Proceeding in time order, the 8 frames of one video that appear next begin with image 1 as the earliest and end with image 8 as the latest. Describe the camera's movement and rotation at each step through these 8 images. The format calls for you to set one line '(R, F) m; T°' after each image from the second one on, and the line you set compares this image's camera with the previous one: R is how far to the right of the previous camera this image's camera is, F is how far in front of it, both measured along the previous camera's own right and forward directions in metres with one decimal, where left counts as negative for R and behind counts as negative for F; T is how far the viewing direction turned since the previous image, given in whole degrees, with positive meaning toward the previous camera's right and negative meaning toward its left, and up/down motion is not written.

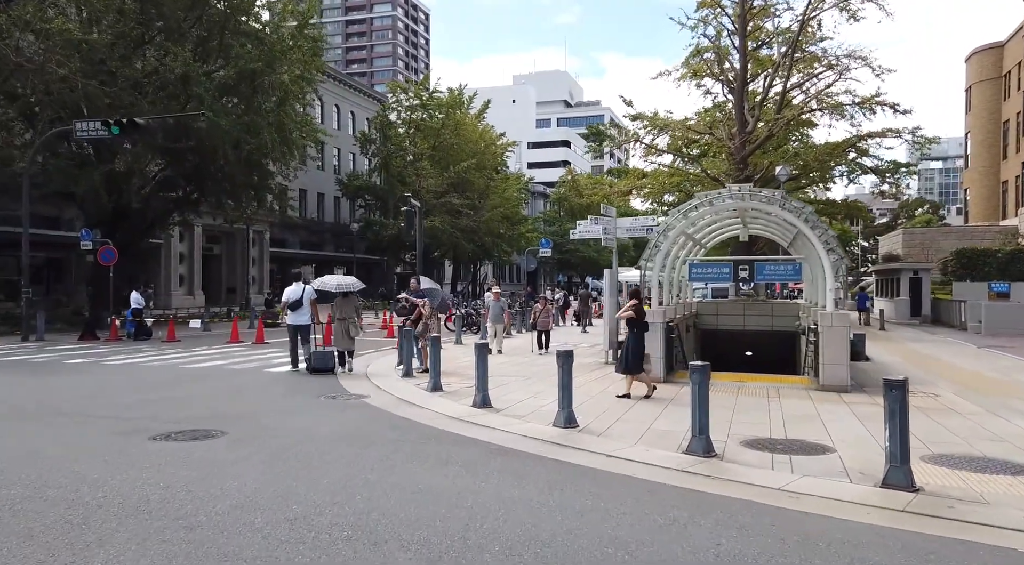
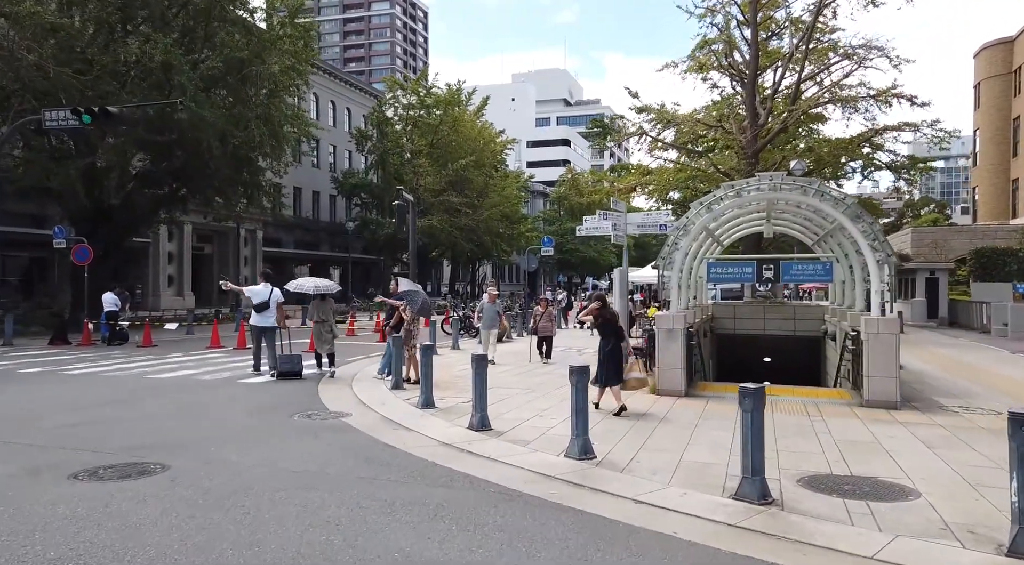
(0.0, +1.4) m; 0°
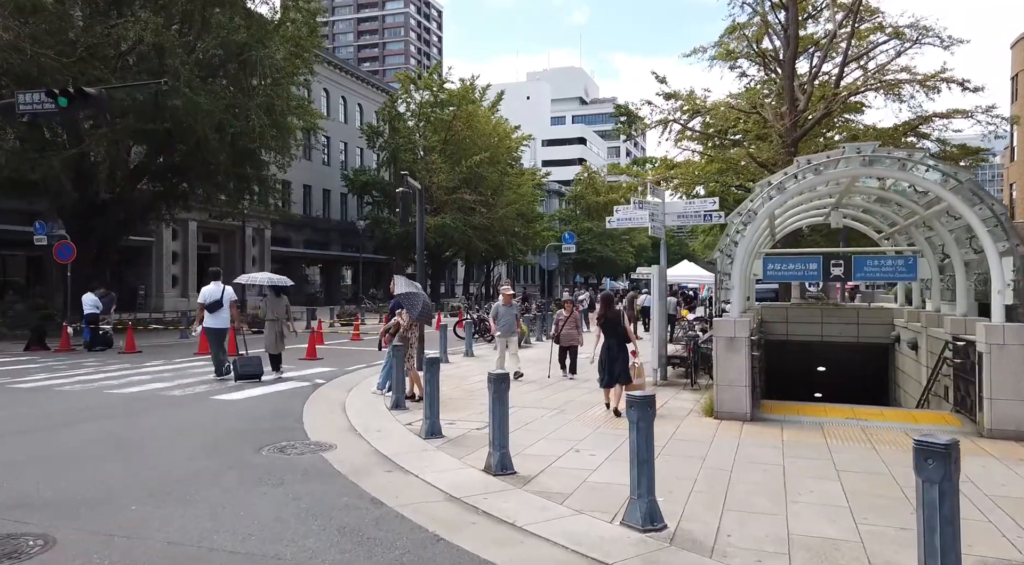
(-0.1, +2.0) m; -1°
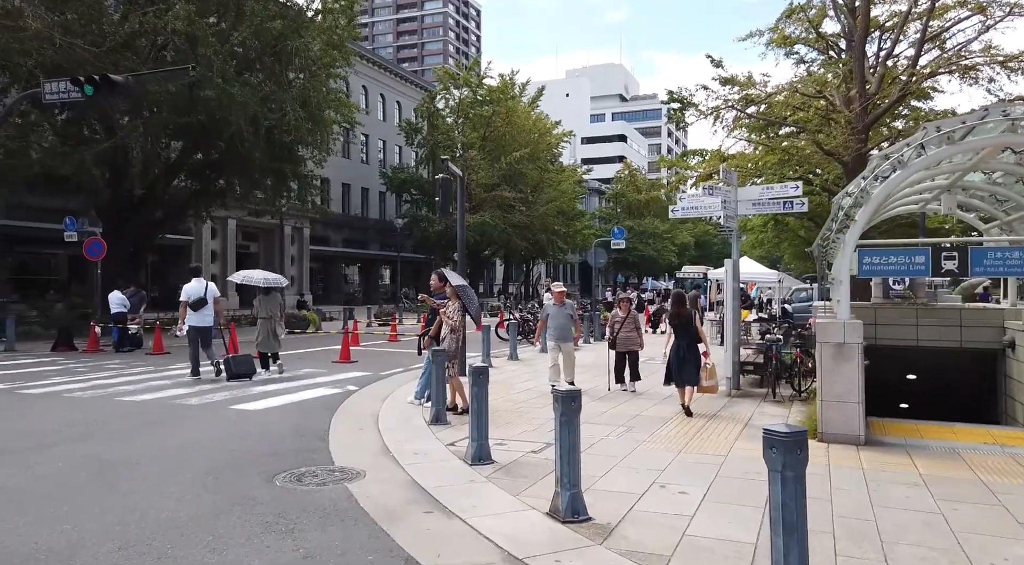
(-0.2, +1.4) m; -3°
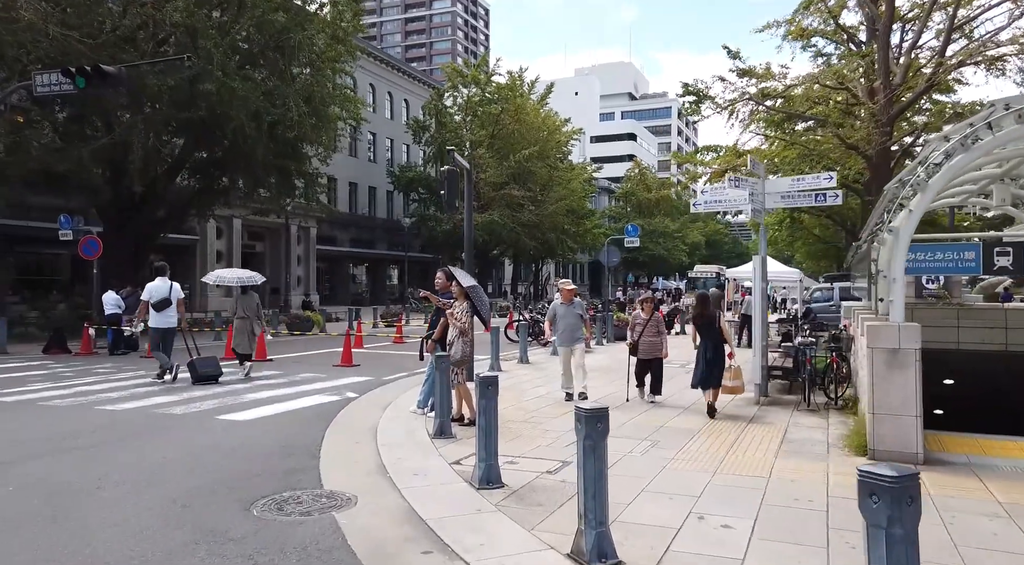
(0.0, +0.8) m; -1°
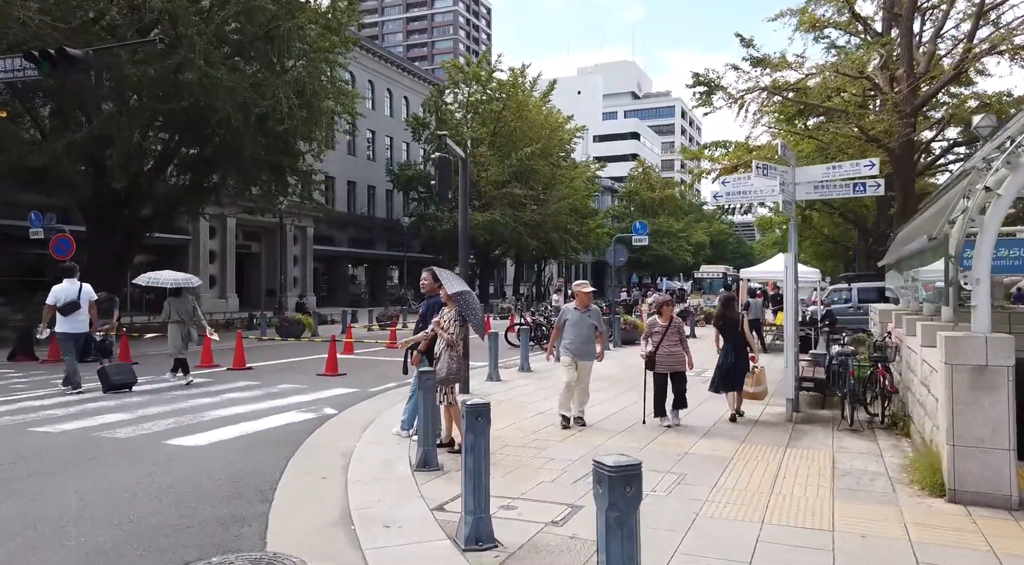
(0.0, +1.3) m; 0°
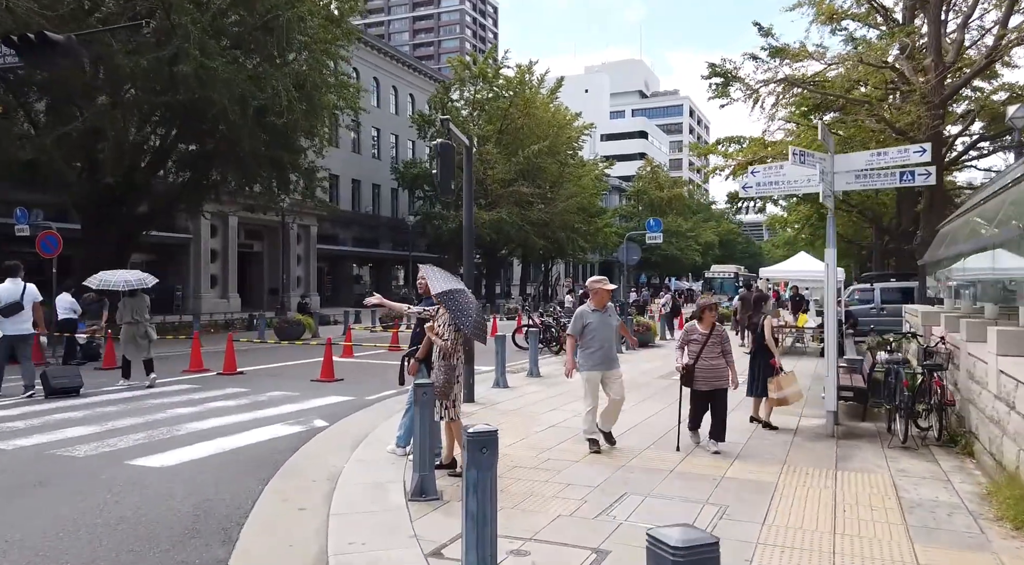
(0.0, +0.9) m; 0°
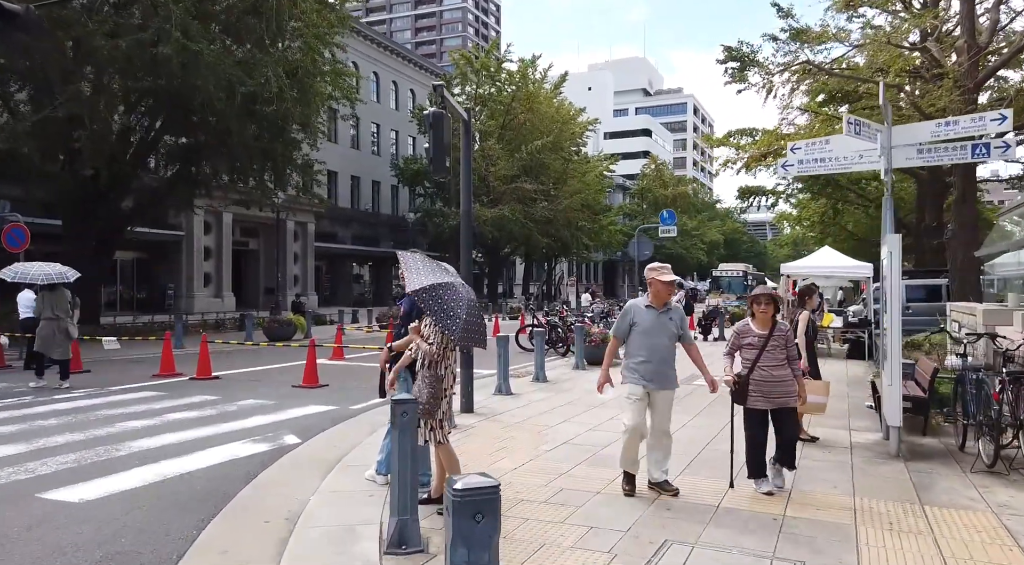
(0.0, +1.3) m; 0°
